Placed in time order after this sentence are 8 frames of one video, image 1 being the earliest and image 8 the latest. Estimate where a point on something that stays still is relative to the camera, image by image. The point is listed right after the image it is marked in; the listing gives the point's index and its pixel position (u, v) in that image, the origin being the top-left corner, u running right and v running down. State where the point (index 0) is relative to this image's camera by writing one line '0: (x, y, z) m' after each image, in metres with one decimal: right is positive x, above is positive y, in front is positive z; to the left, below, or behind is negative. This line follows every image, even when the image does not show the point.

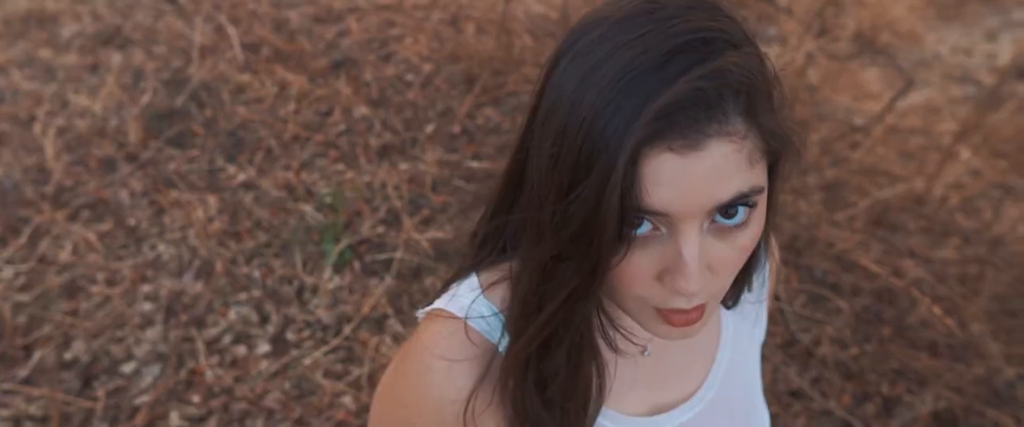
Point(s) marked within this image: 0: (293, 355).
0: (-0.5, -0.3, +1.7) m
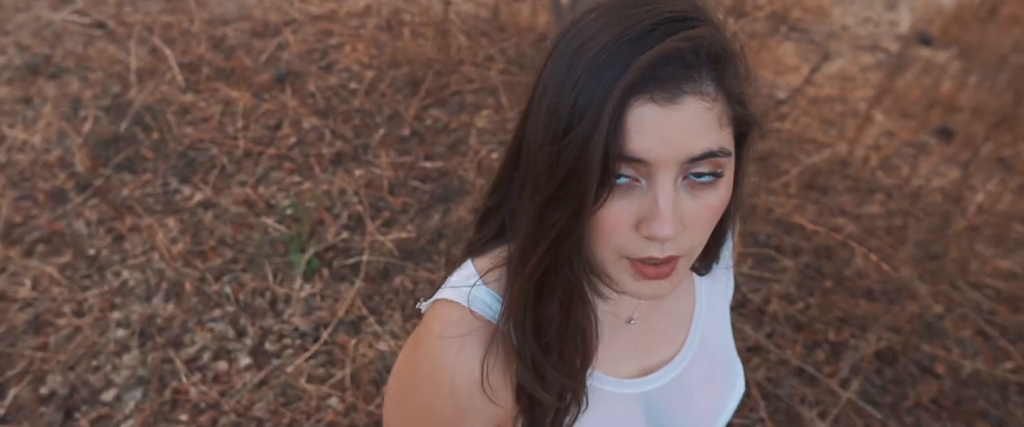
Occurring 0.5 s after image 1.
0: (-0.6, -0.4, +1.7) m
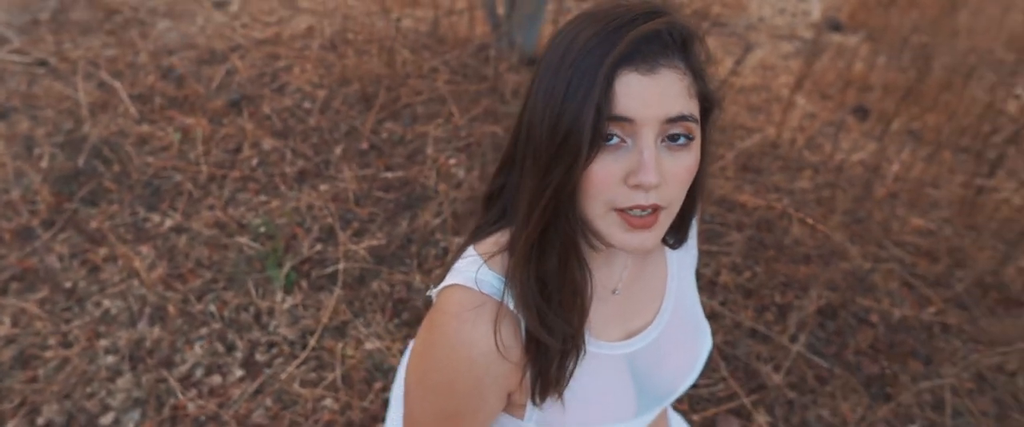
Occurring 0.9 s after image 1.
0: (-0.6, -0.4, +1.8) m
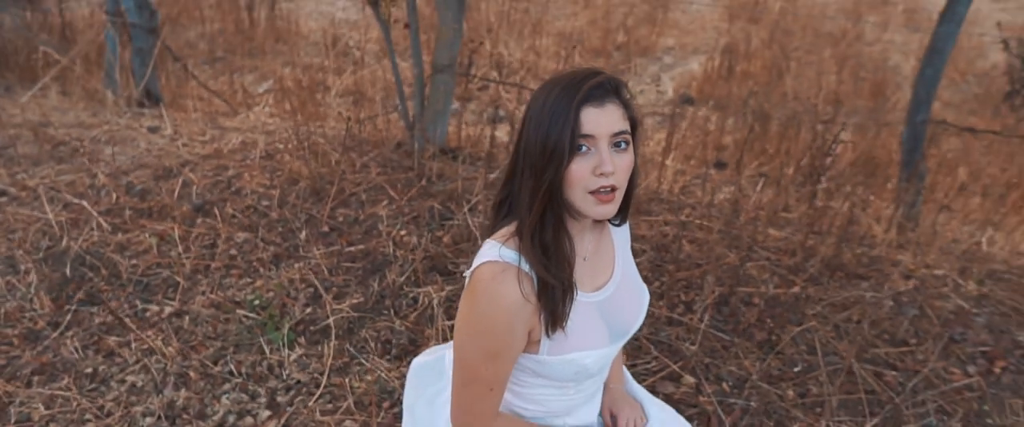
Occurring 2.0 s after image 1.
0: (-0.6, -0.6, +2.2) m
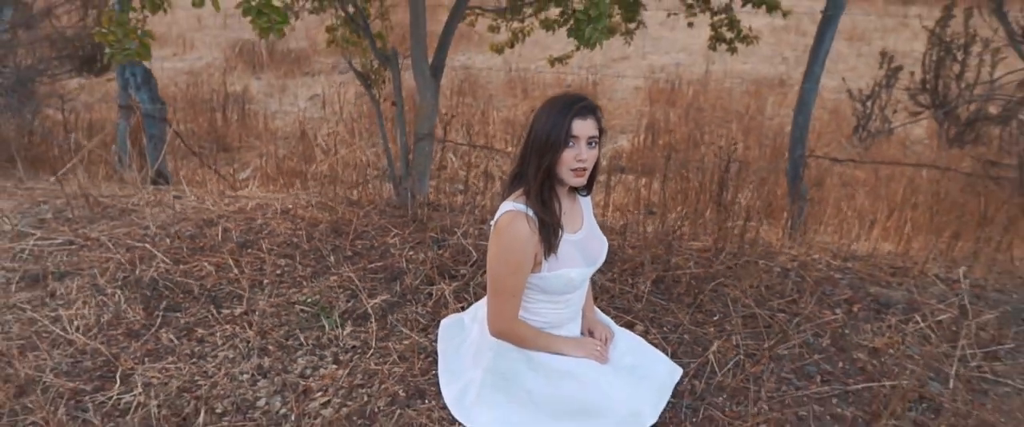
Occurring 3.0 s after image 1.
0: (-0.6, -0.6, +2.9) m
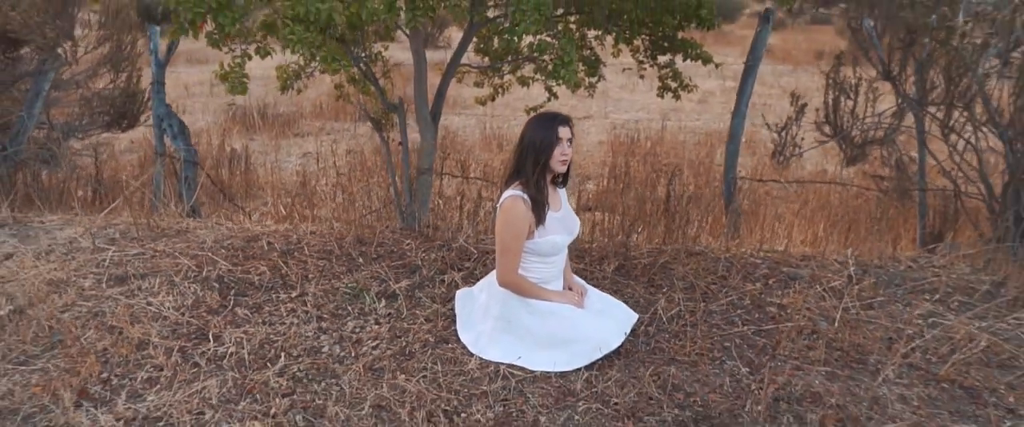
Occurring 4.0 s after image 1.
0: (-0.6, -0.6, +3.8) m
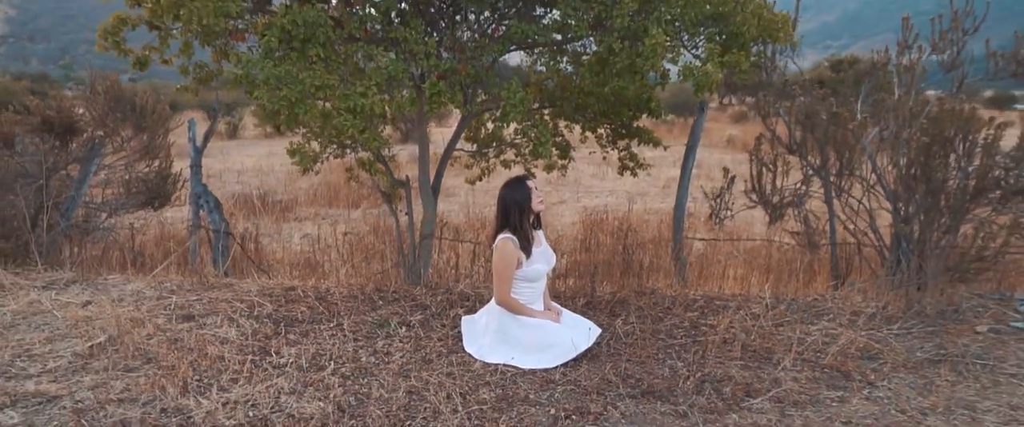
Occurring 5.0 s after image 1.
0: (-0.7, -0.8, +4.9) m
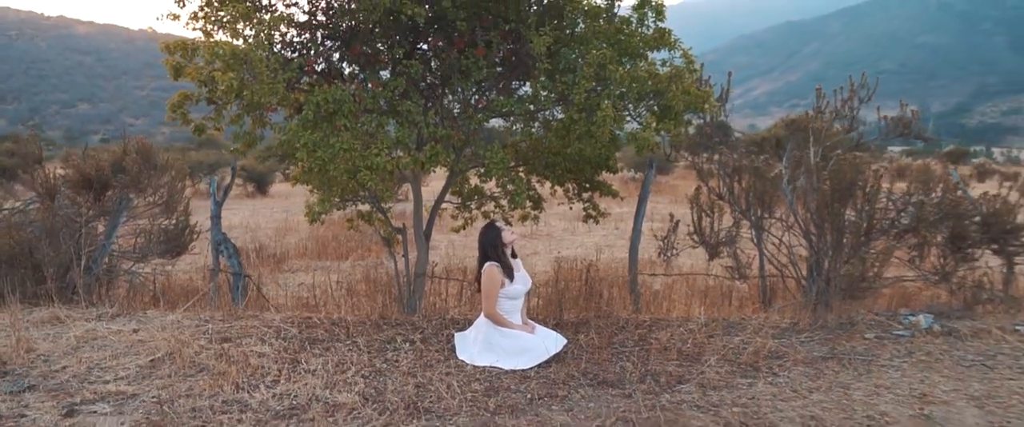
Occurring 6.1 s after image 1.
0: (-0.8, -1.1, +6.0) m
